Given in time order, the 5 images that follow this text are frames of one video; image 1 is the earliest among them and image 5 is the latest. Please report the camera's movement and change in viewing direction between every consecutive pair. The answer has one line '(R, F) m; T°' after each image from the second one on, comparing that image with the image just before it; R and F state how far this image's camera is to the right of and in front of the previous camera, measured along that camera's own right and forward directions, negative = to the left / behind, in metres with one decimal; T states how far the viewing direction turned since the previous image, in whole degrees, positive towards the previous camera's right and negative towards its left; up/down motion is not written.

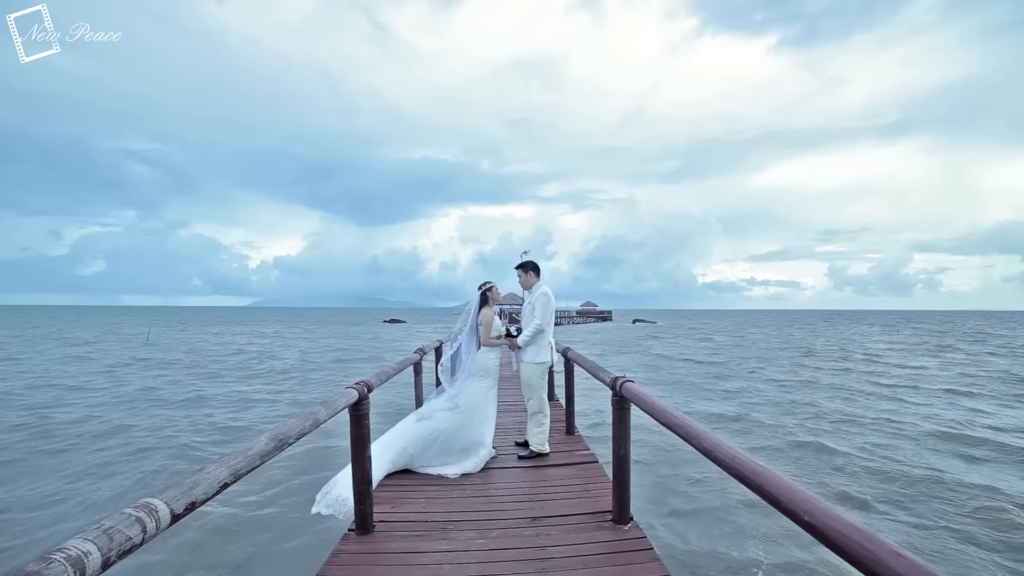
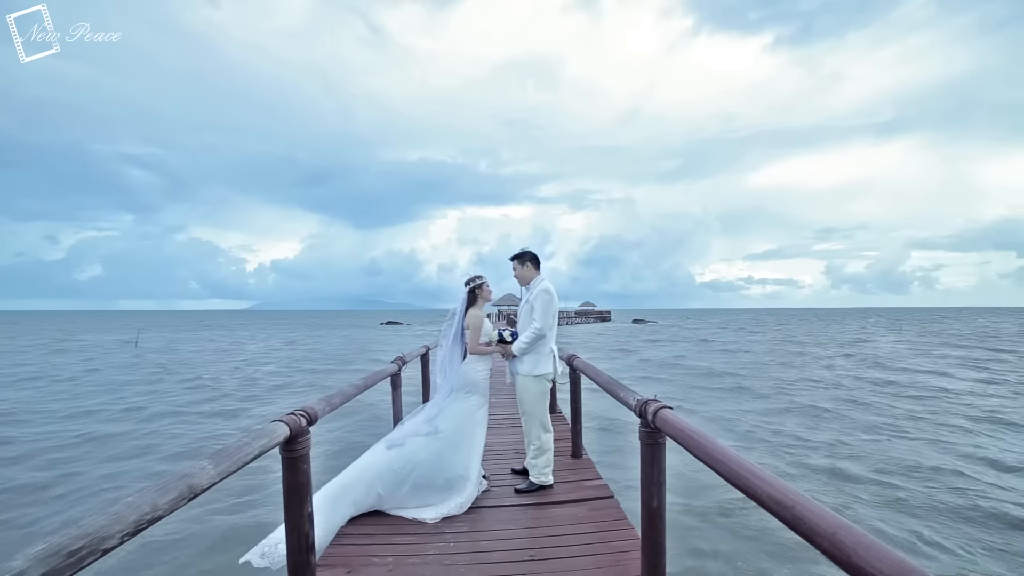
(0.0, +0.9) m; 0°
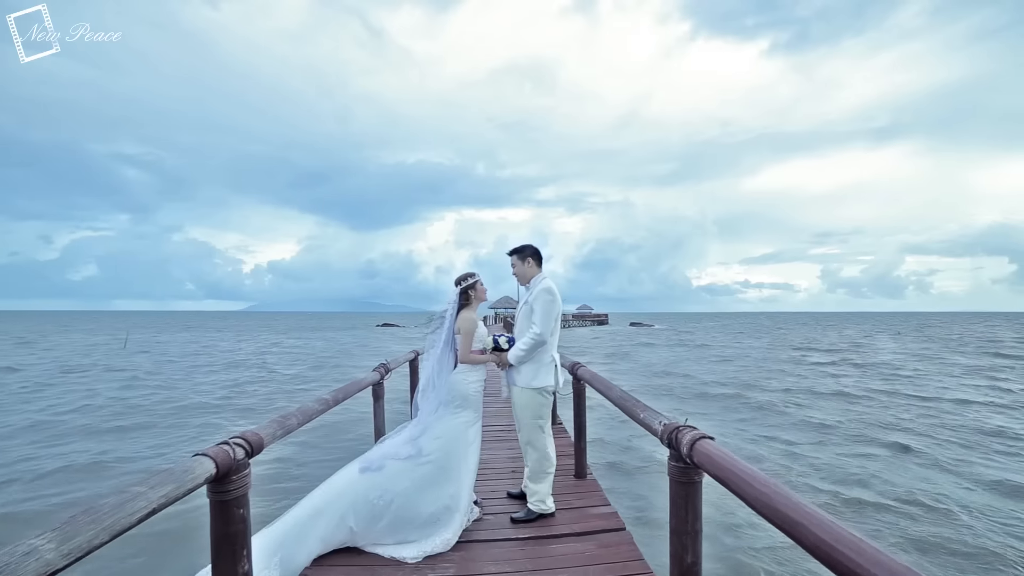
(0.0, +0.5) m; 0°
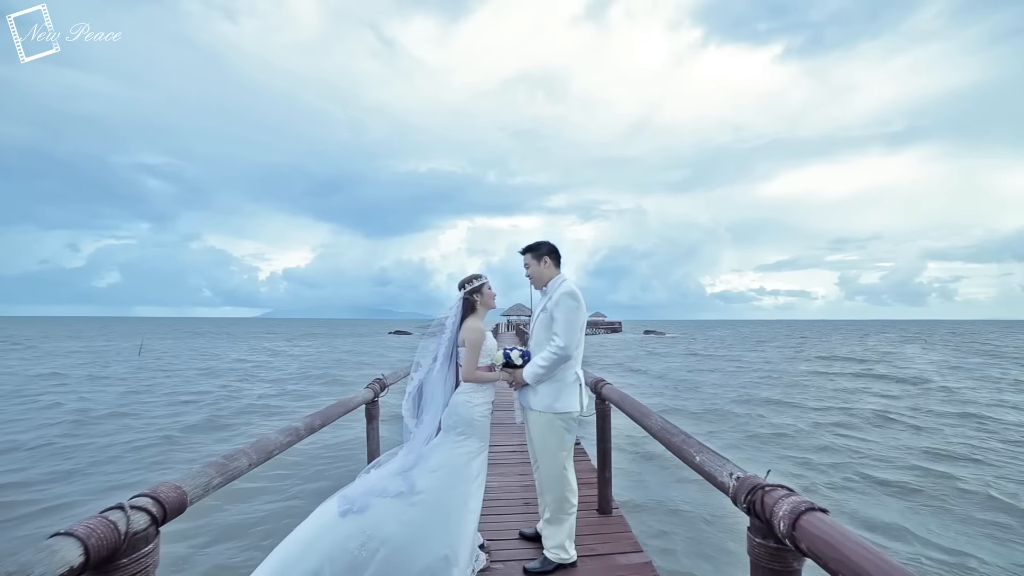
(0.0, +0.6) m; -1°
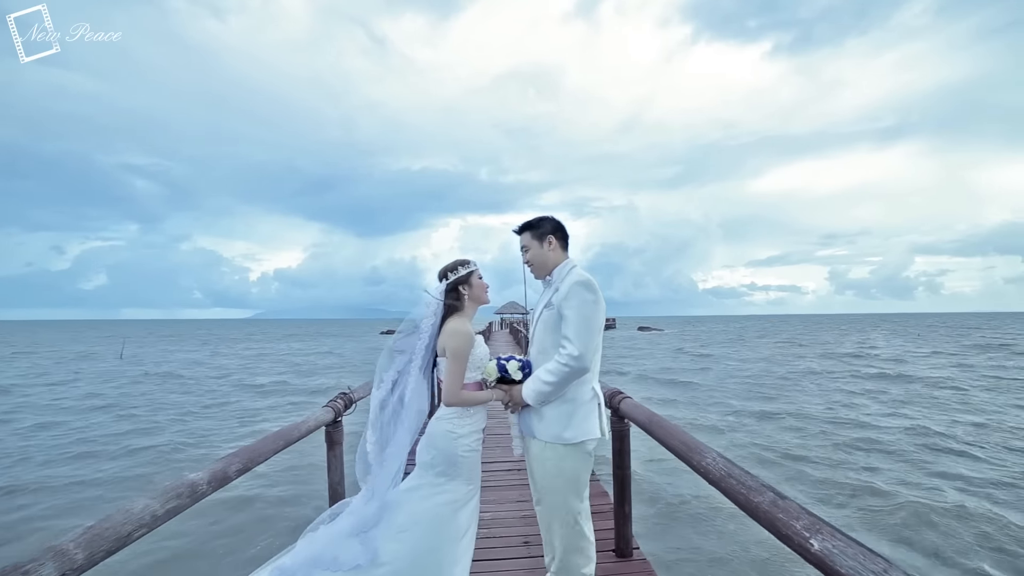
(0.0, +0.8) m; +1°
